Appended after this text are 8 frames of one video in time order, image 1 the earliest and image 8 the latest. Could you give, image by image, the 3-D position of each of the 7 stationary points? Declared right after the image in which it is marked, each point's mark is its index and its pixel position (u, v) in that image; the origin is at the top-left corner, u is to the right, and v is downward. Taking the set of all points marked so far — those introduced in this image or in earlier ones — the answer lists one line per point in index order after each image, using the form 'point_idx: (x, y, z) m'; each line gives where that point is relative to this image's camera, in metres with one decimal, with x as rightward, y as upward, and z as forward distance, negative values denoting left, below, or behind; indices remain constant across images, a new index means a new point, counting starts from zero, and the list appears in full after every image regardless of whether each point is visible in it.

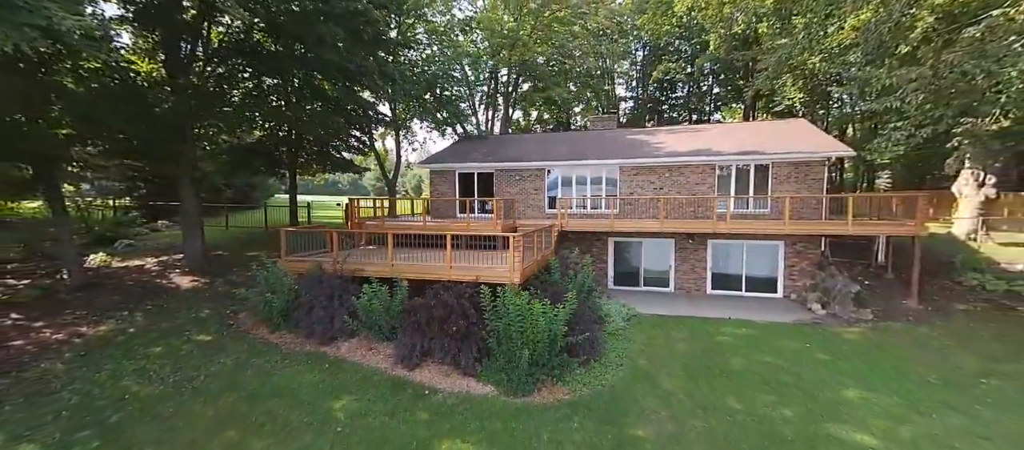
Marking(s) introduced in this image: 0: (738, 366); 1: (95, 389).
0: (+5.0, -3.1, +8.7) m
1: (-7.3, -2.9, +7.0) m
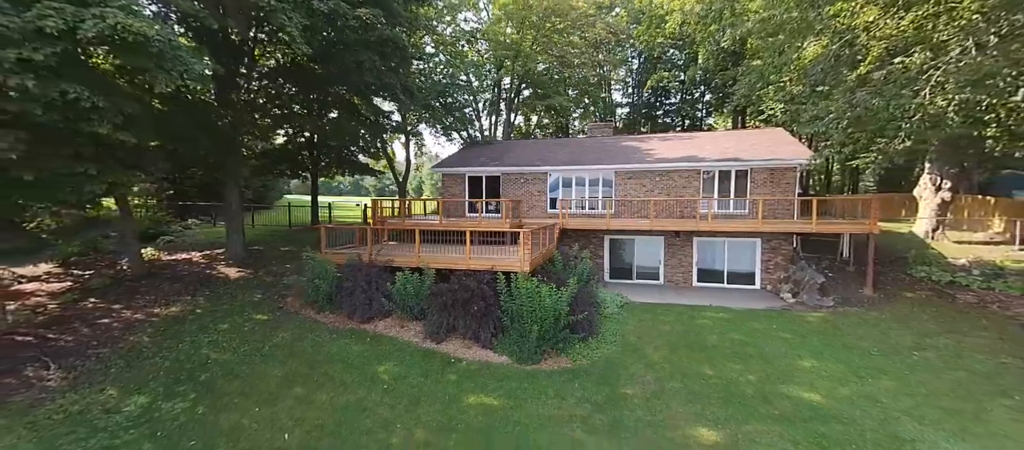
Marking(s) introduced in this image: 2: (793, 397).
0: (+5.2, -3.0, +10.2) m
1: (-7.0, -2.8, +8.5) m
2: (+5.7, -3.5, +8.1) m
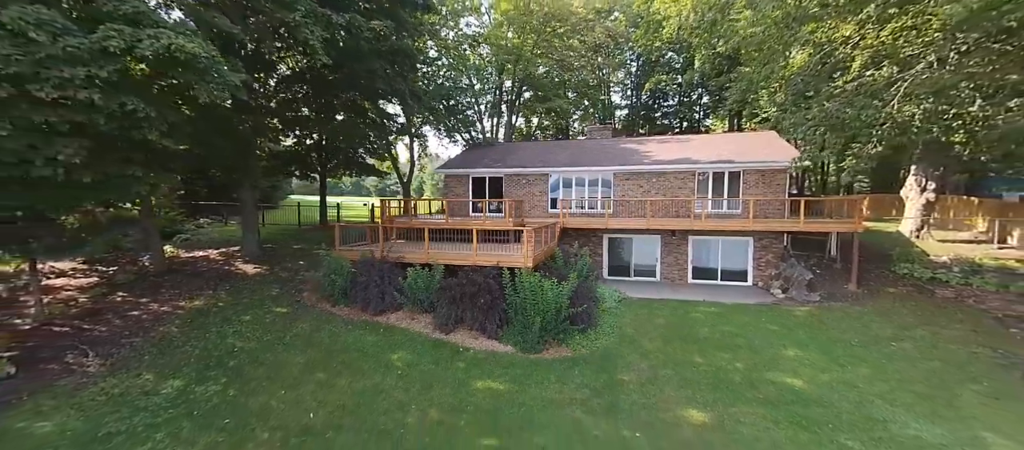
0: (+5.3, -3.0, +10.9) m
1: (-6.9, -2.7, +9.1) m
2: (+5.8, -3.5, +8.7) m
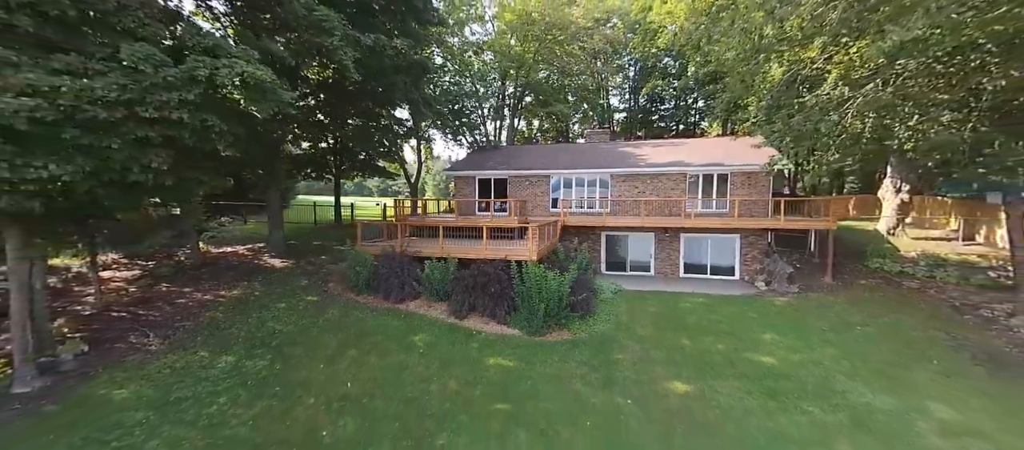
0: (+5.5, -2.9, +12.0) m
1: (-6.7, -2.7, +10.2) m
2: (+6.0, -3.4, +9.9) m
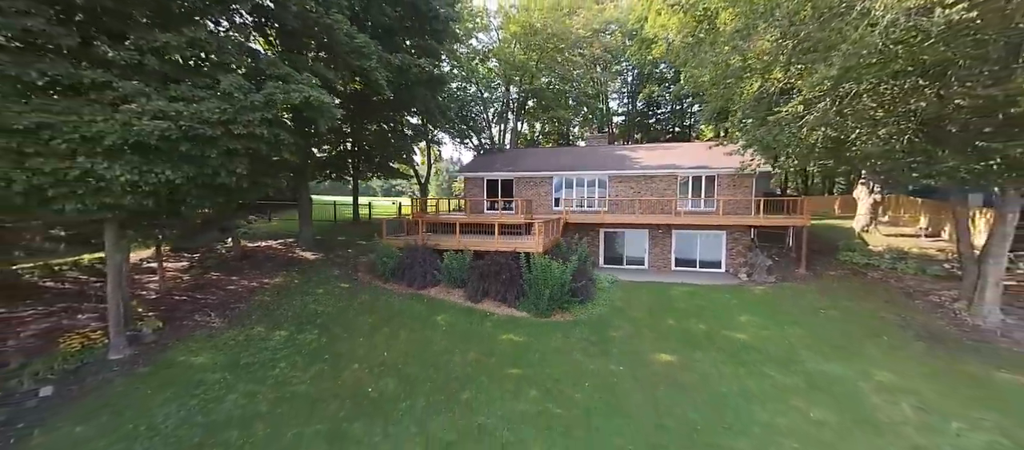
0: (+5.8, -2.8, +13.6) m
1: (-6.5, -2.5, +11.8) m
2: (+6.3, -3.3, +11.5) m
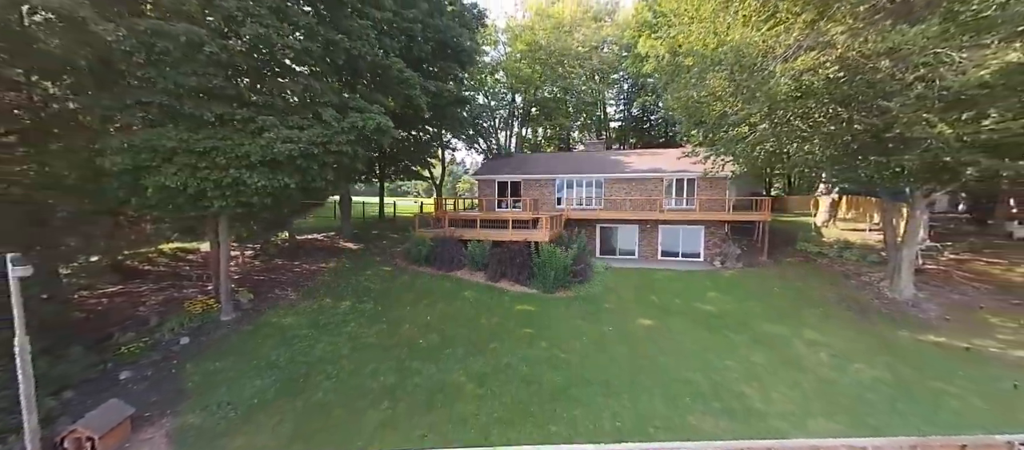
0: (+6.3, -2.6, +16.6) m
1: (-6.0, -2.3, +14.8) m
2: (+6.8, -3.1, +14.5) m
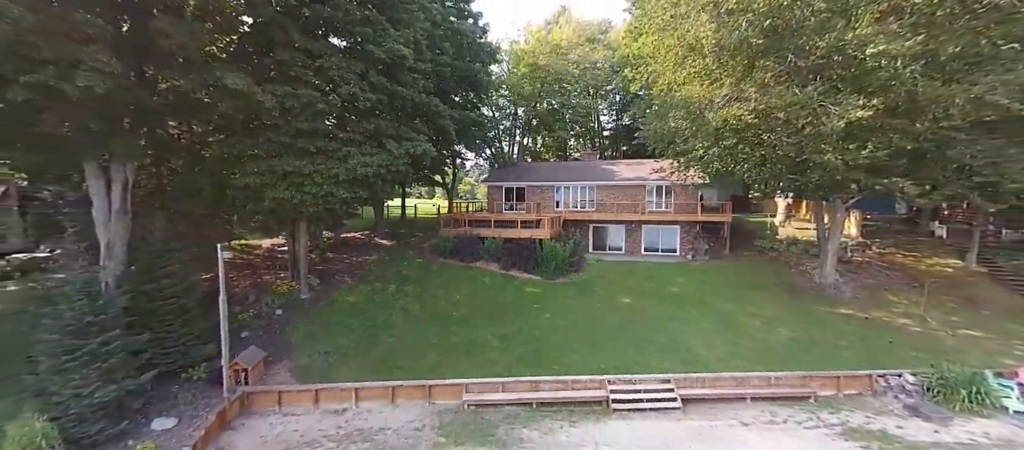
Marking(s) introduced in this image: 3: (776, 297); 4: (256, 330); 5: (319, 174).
0: (+6.7, -2.6, +20.6) m
1: (-5.5, -2.3, +18.6) m
2: (+7.2, -3.1, +18.4) m
3: (+12.1, -3.3, +17.9) m
4: (-9.3, -3.8, +14.1) m
5: (-6.5, +1.7, +13.1) m
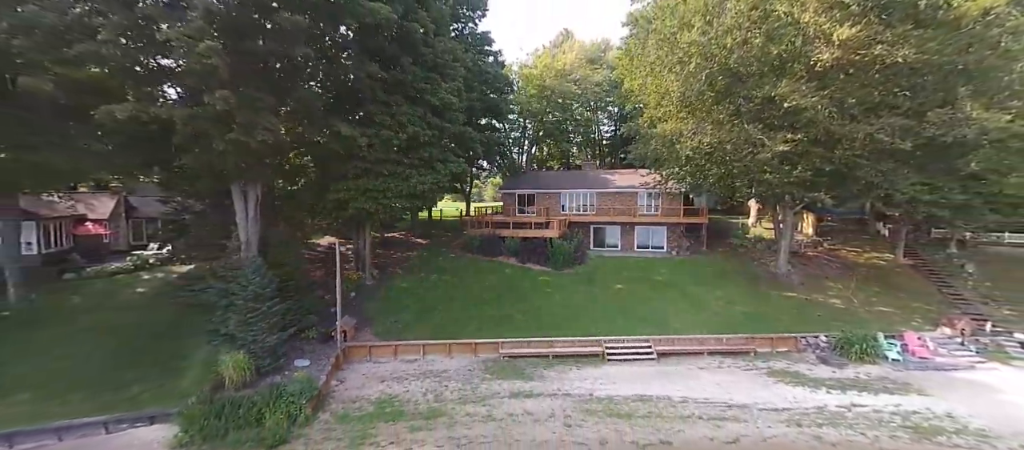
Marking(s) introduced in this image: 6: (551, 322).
0: (+7.7, -2.7, +25.2) m
1: (-4.6, -2.5, +23.4) m
2: (+8.2, -3.2, +23.1) m
3: (+13.1, -3.4, +22.6) m
4: (-8.4, -3.9, +18.9) m
5: (-5.6, +1.6, +17.8) m
6: (+1.9, -4.6, +18.7) m
